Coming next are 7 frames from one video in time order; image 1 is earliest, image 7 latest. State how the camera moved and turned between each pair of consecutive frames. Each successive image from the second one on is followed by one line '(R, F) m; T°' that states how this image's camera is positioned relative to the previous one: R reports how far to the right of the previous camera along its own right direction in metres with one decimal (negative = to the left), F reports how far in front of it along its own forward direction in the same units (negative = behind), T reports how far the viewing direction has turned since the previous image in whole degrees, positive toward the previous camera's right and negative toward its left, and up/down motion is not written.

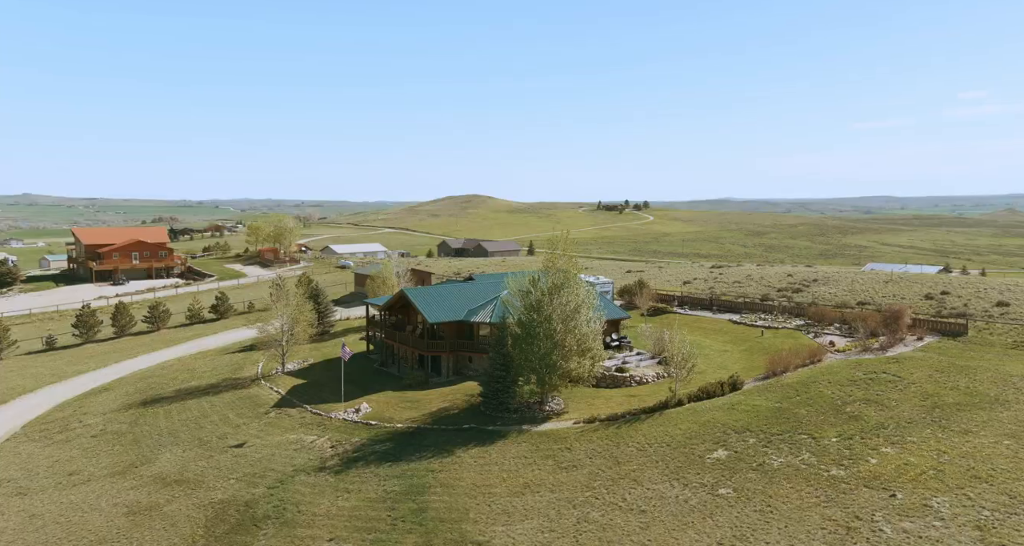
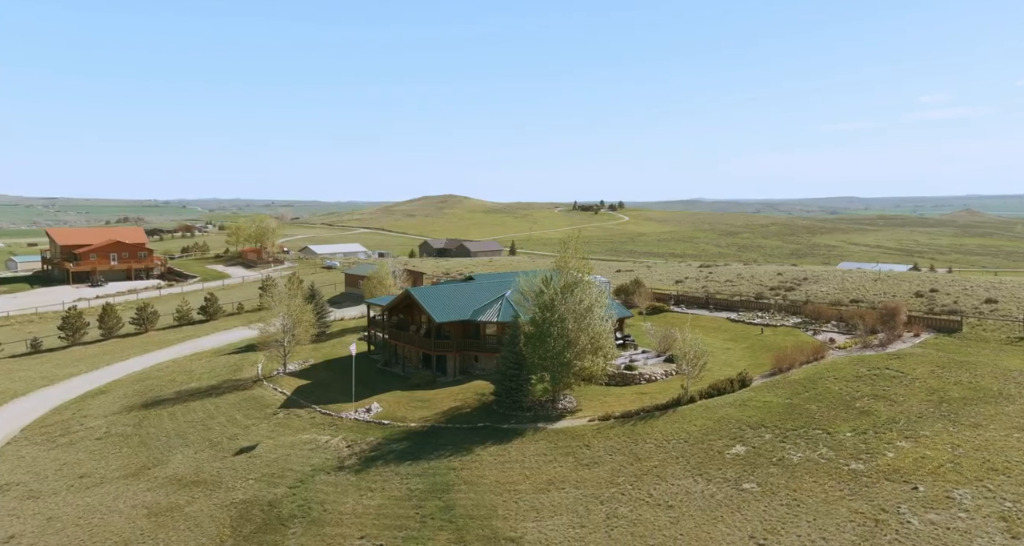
(-1.3, -0.1) m; +1°
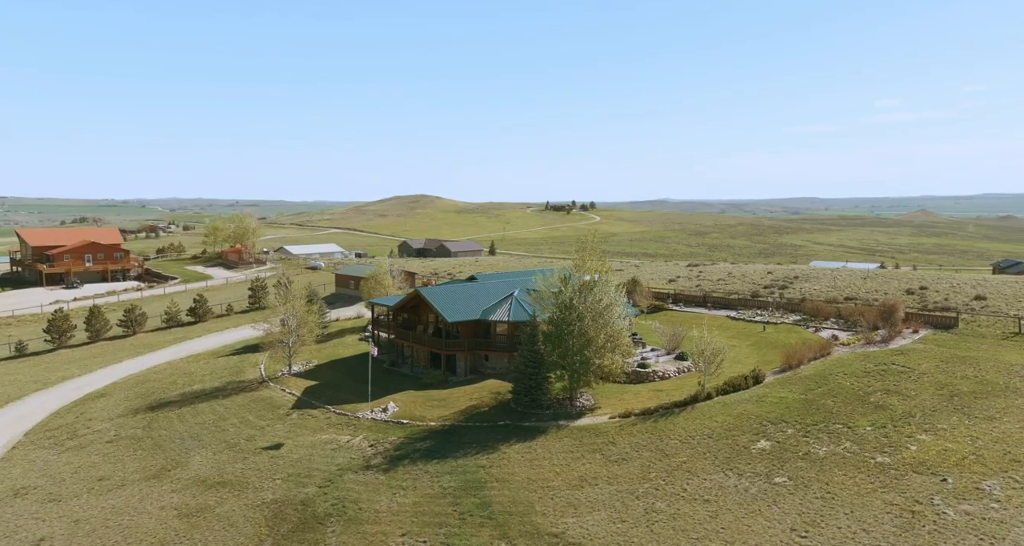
(-1.7, -0.1) m; +1°
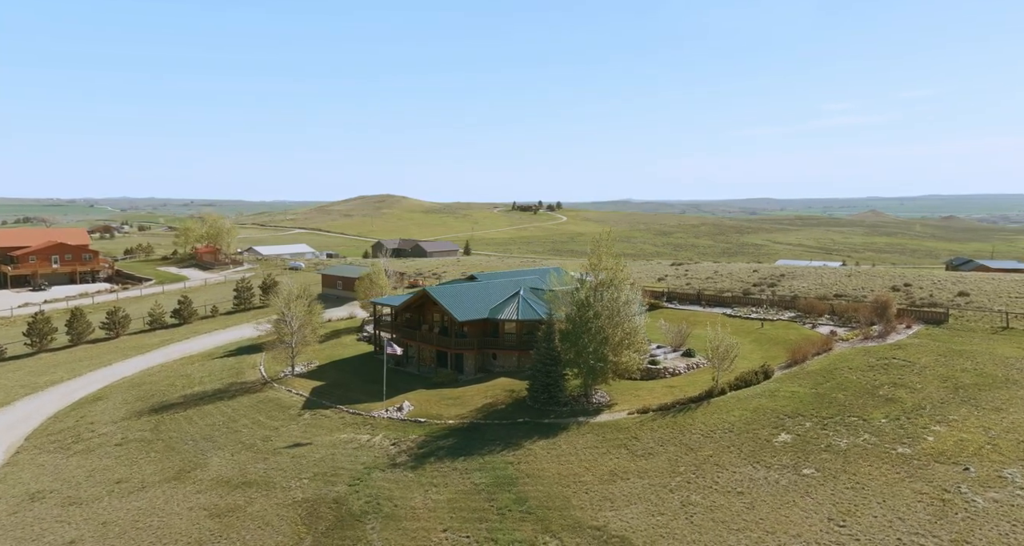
(-1.8, -0.2) m; +2°
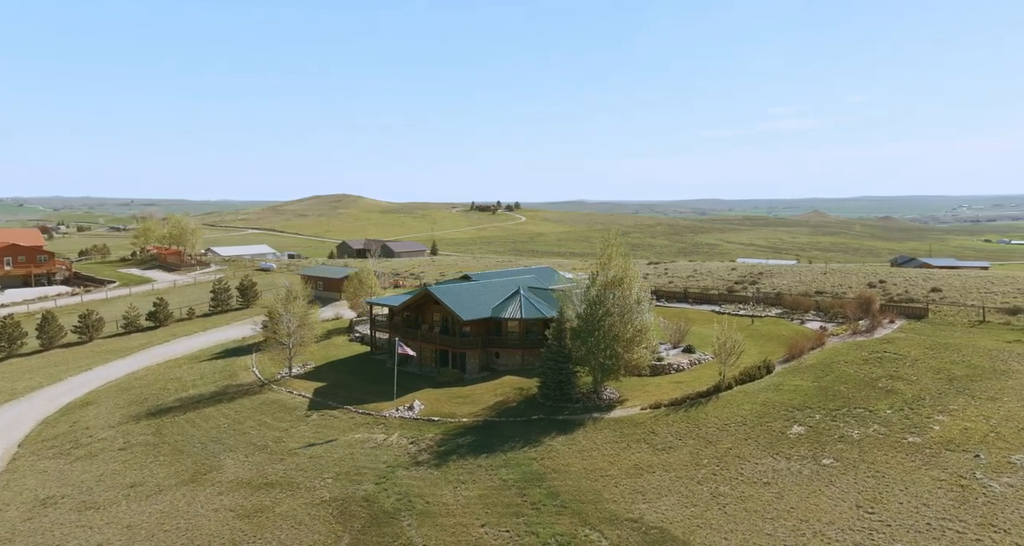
(-2.0, -0.3) m; +2°
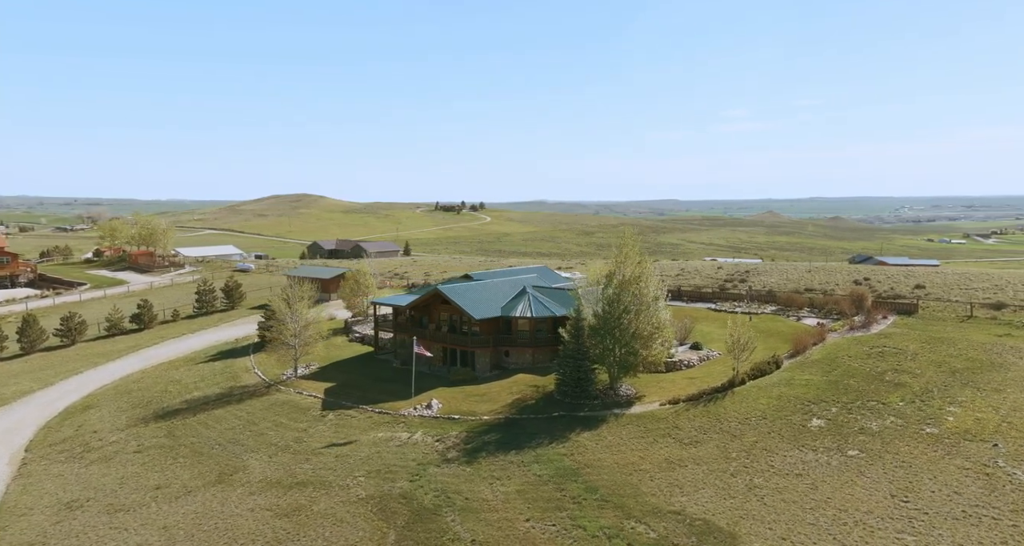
(-2.0, -0.4) m; +2°
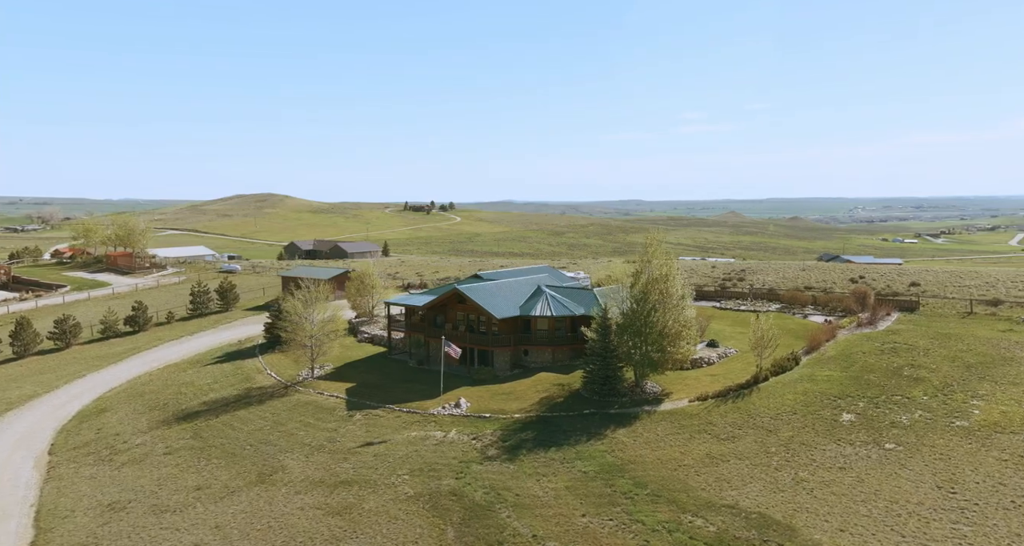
(-2.2, -0.4) m; +1°
